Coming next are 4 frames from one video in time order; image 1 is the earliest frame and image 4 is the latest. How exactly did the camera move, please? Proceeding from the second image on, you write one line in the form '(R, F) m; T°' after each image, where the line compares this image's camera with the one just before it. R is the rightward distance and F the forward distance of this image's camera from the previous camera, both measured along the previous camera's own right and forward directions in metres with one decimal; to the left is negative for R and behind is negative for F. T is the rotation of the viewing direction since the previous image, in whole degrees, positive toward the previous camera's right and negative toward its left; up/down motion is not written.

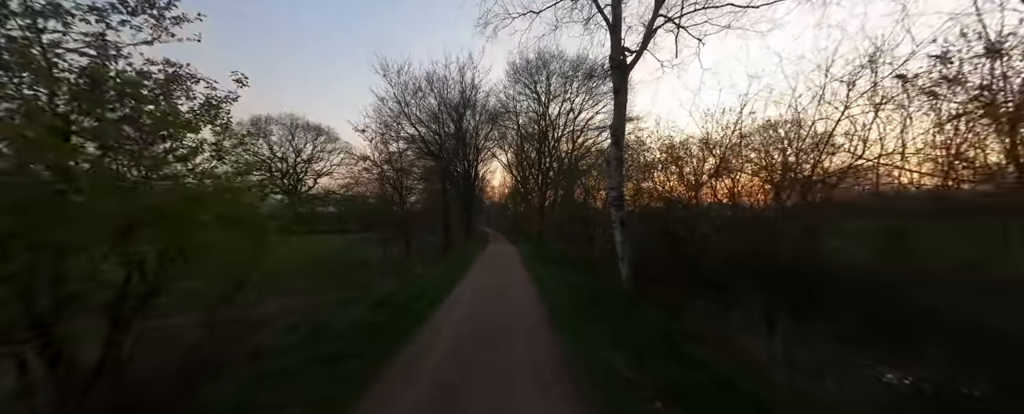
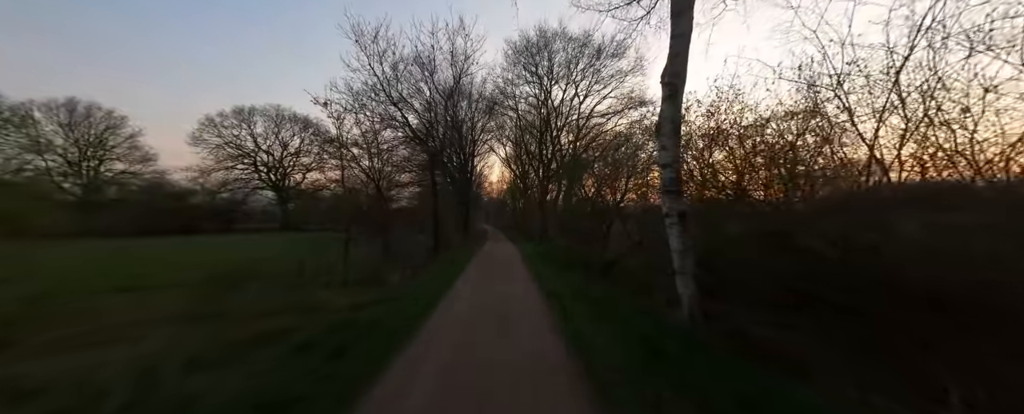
(-0.1, +2.5) m; 0°
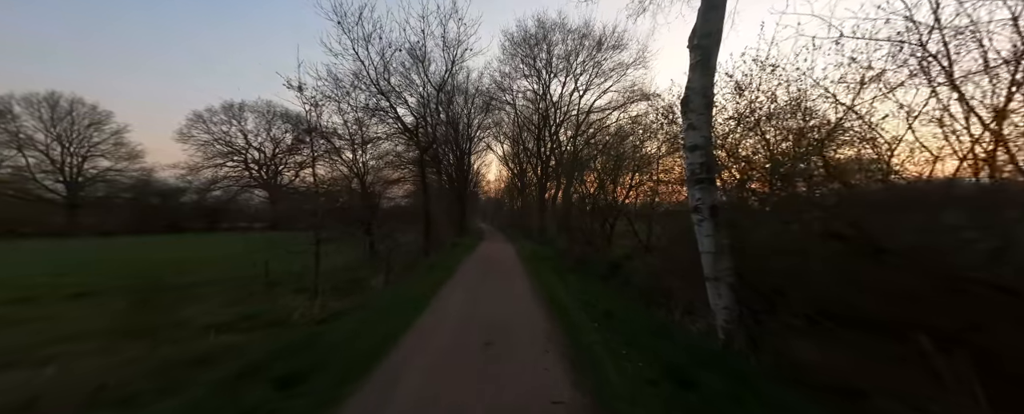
(+0.1, +0.9) m; 0°
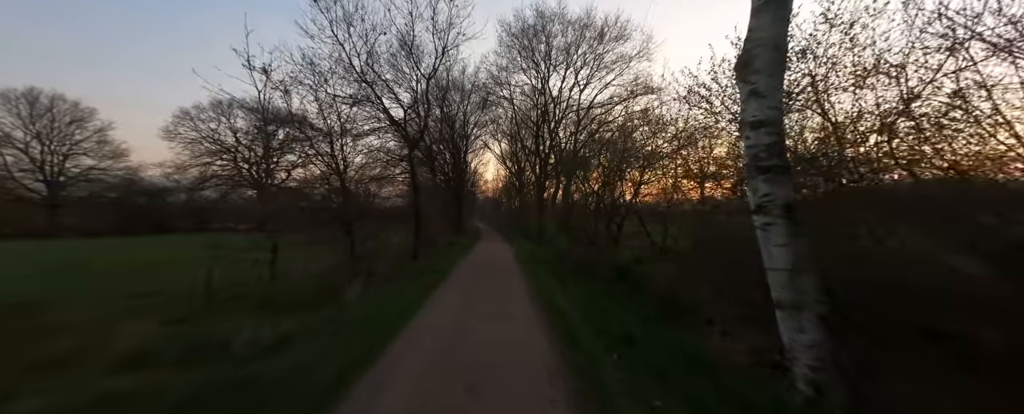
(0.0, +1.1) m; 0°
